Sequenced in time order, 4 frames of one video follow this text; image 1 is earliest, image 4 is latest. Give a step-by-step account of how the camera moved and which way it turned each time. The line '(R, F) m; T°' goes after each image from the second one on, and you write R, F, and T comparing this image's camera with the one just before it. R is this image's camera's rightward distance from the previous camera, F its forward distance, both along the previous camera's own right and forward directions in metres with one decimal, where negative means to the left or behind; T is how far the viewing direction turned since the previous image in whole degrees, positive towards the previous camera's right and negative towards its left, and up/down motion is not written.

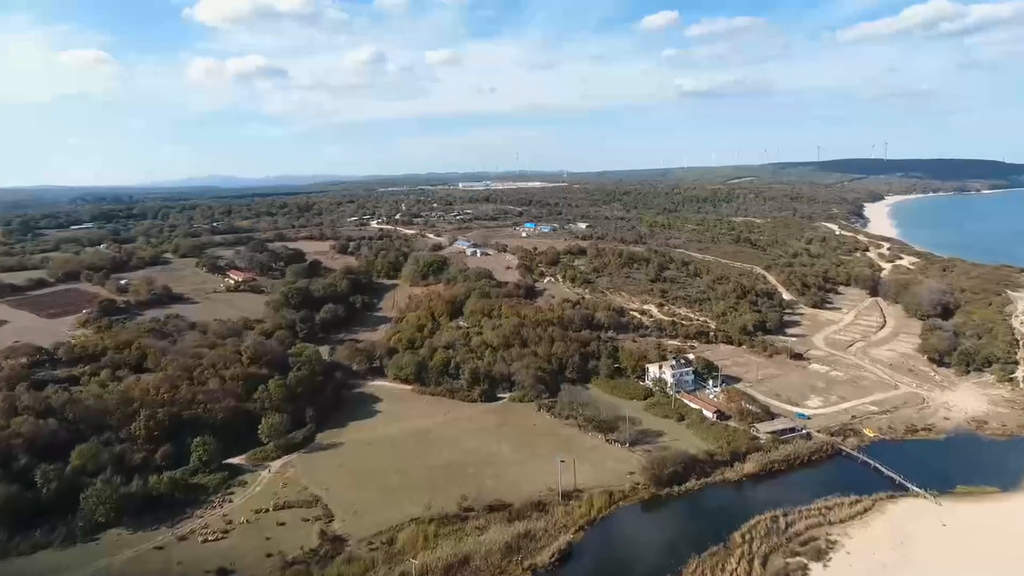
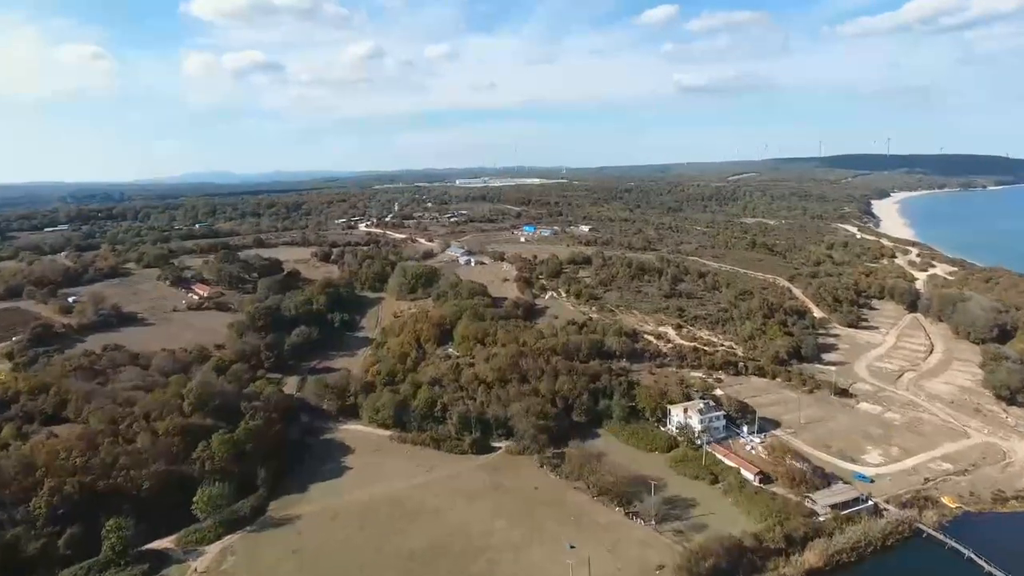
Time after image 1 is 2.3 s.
(+0.1, +5.7) m; 0°
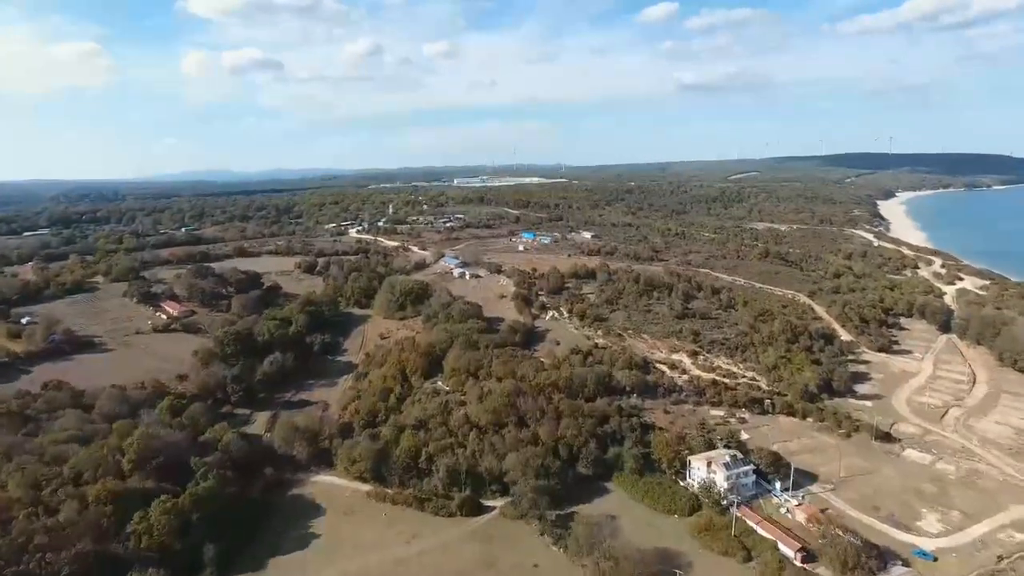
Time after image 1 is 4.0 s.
(+0.1, +4.1) m; 0°
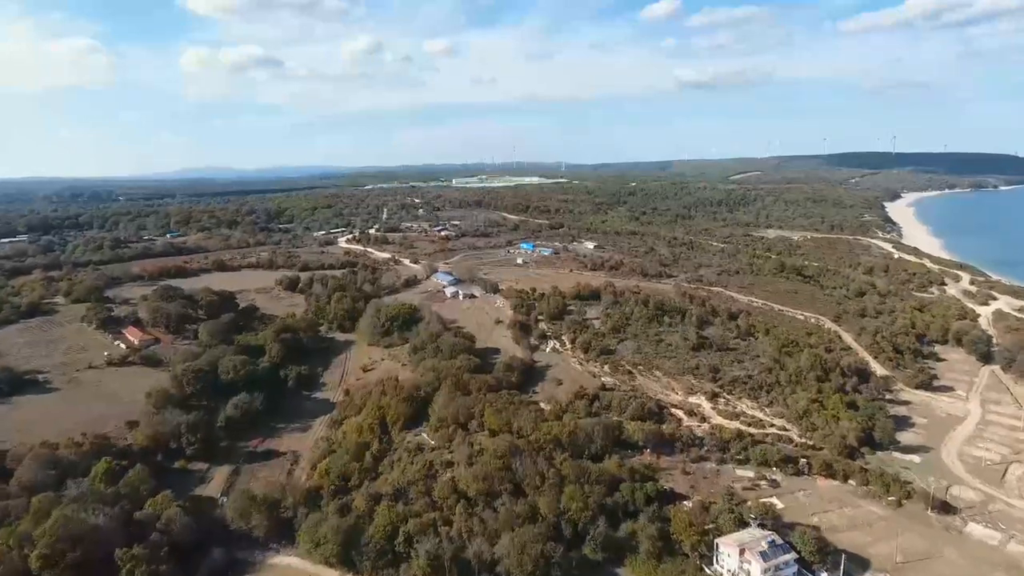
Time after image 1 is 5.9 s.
(+0.2, +4.3) m; 0°
